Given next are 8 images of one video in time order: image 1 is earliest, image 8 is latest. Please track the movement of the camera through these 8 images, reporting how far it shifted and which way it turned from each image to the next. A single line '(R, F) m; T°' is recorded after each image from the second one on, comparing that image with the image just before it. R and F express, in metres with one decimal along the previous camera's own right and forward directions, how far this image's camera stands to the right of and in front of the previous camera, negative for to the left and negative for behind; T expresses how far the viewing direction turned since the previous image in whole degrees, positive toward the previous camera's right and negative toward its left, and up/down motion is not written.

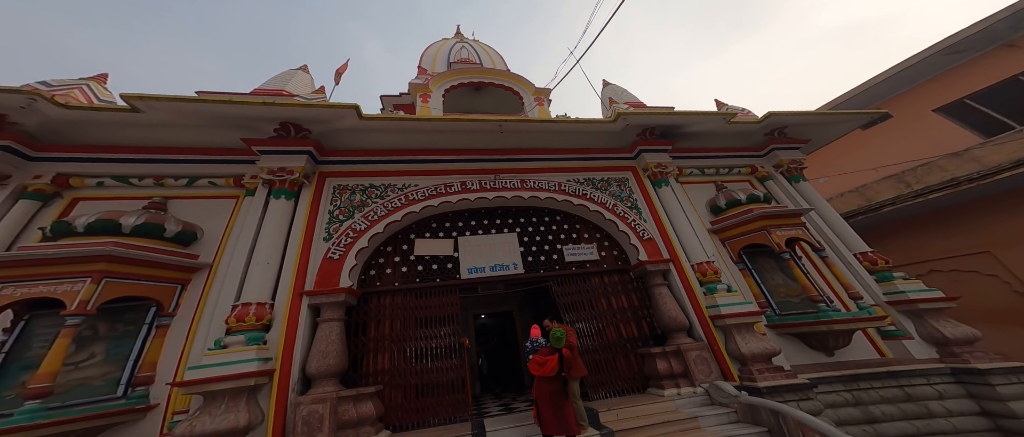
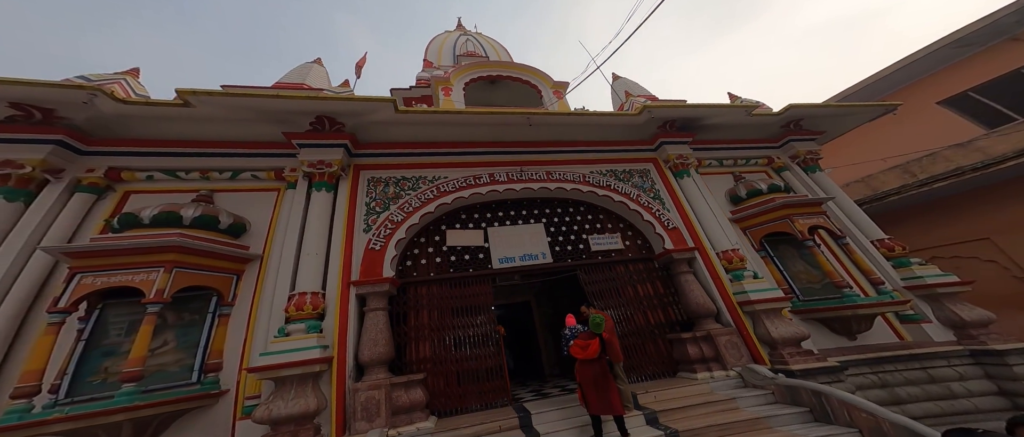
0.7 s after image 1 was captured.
(-0.5, -0.1) m; 0°
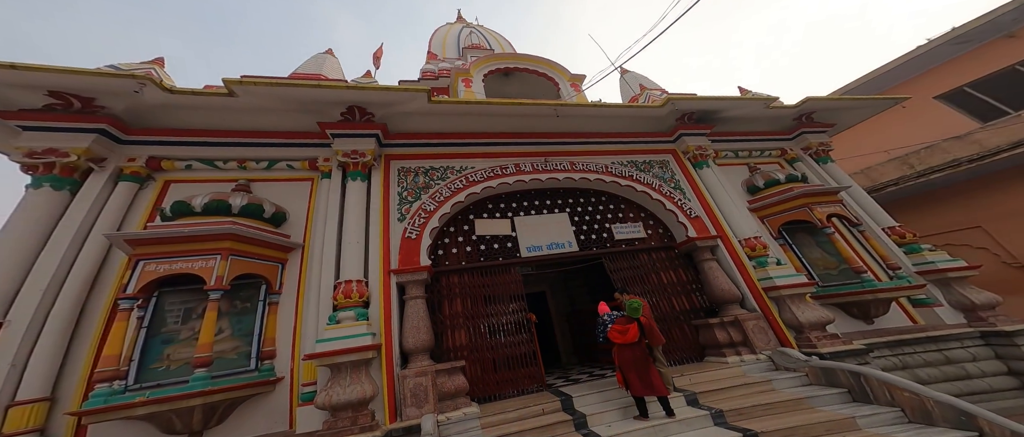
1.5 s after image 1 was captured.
(-0.5, 0.0) m; +1°
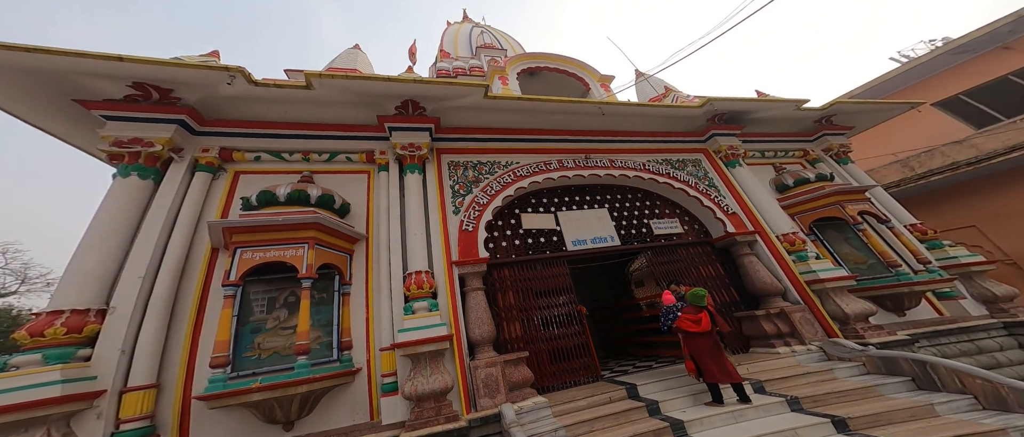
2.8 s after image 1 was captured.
(-0.8, -0.1) m; +1°
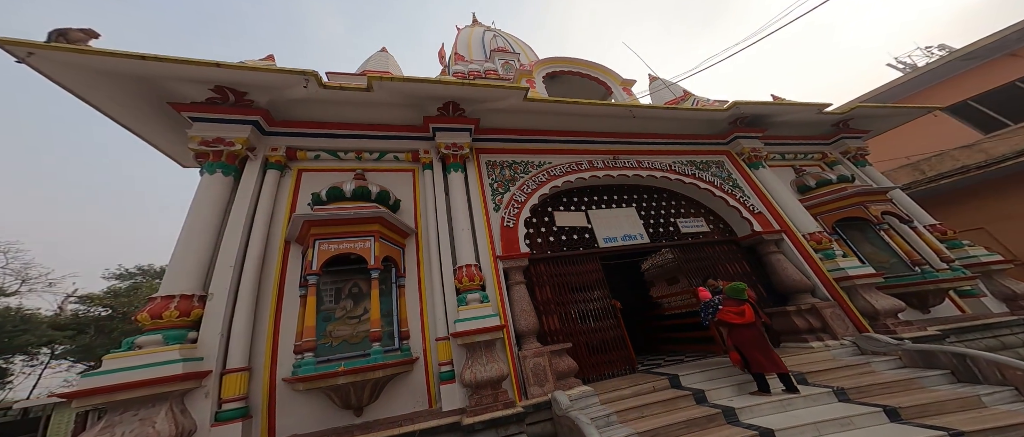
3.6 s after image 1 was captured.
(-0.5, -0.2) m; 0°
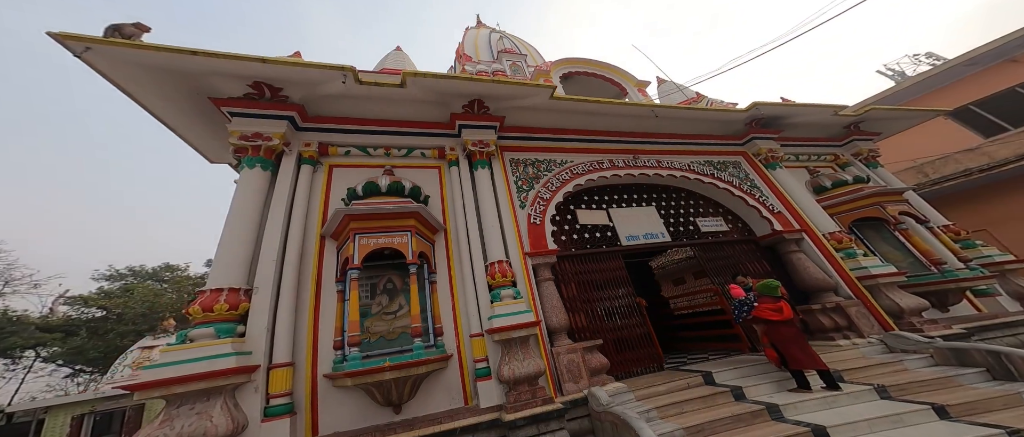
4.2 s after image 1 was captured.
(-0.4, 0.0) m; 0°
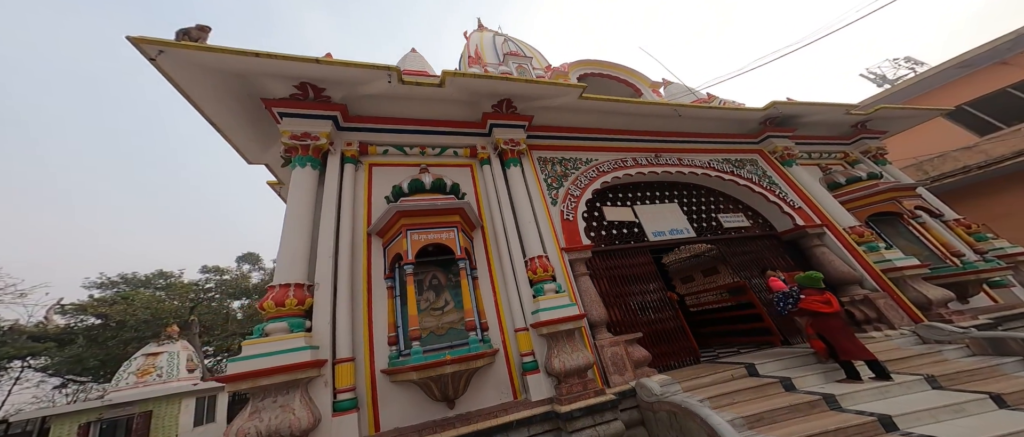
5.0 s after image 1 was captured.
(-0.5, 0.0) m; +1°
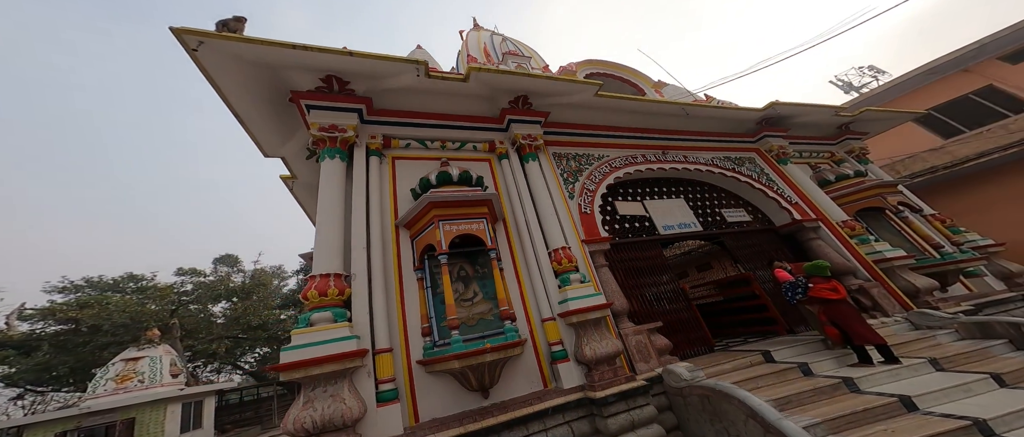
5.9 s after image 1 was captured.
(-0.4, 0.0) m; +2°
